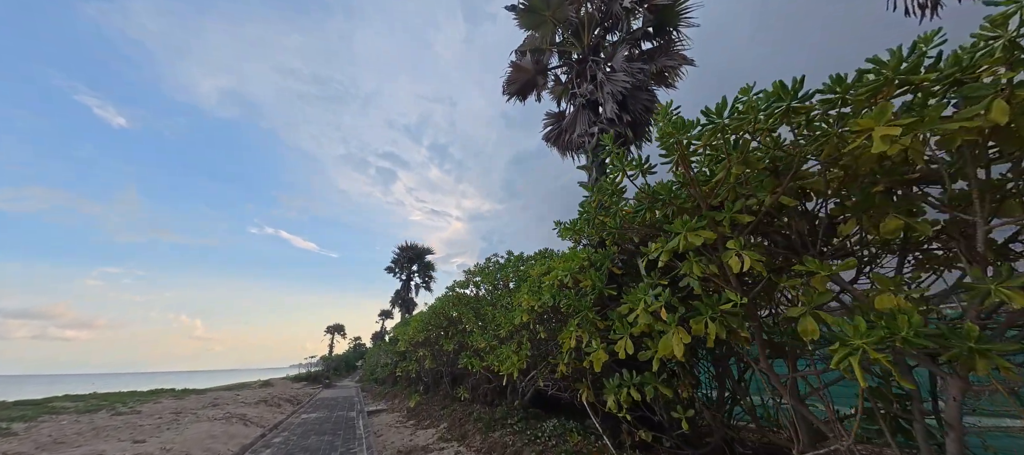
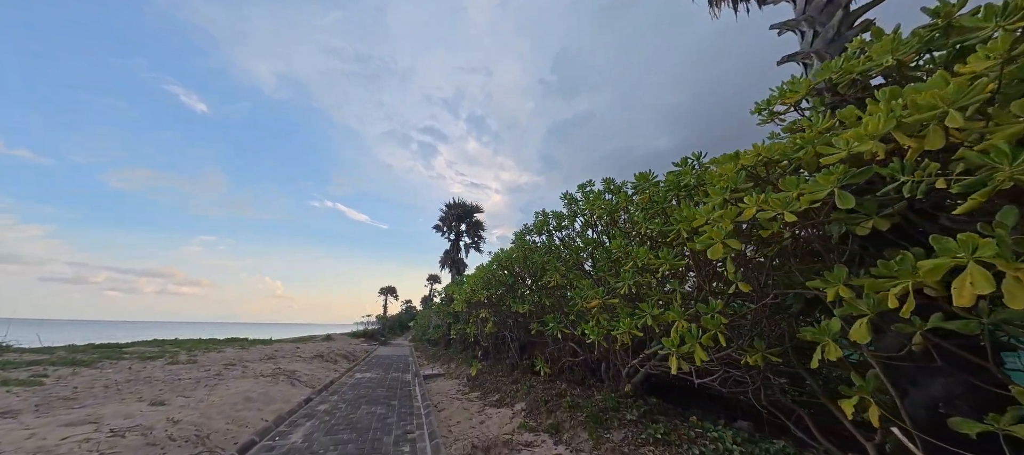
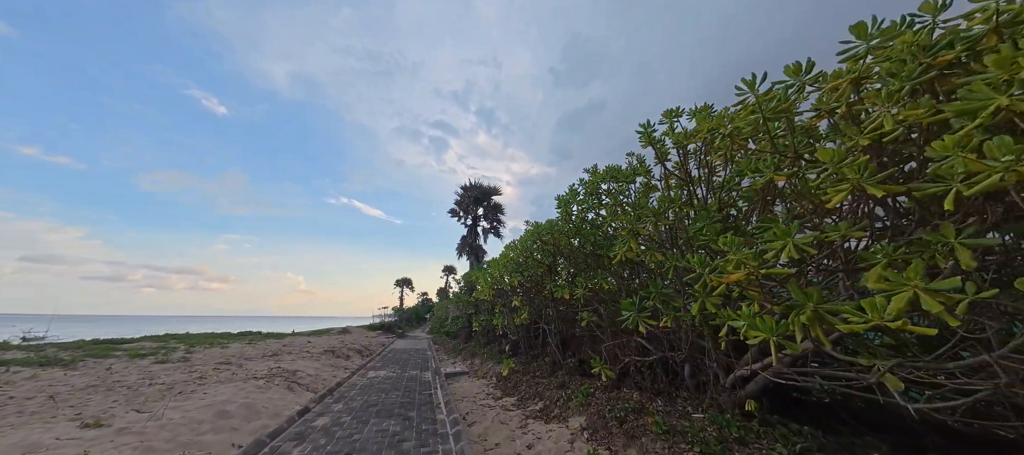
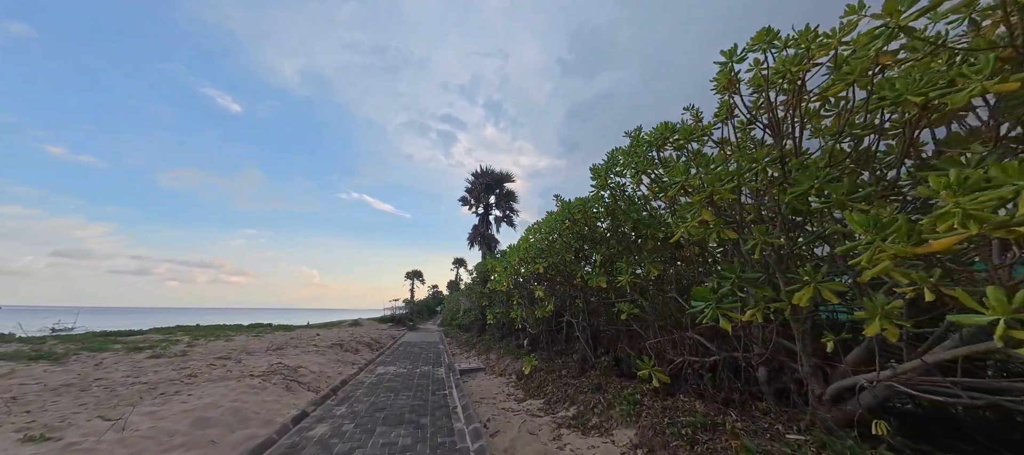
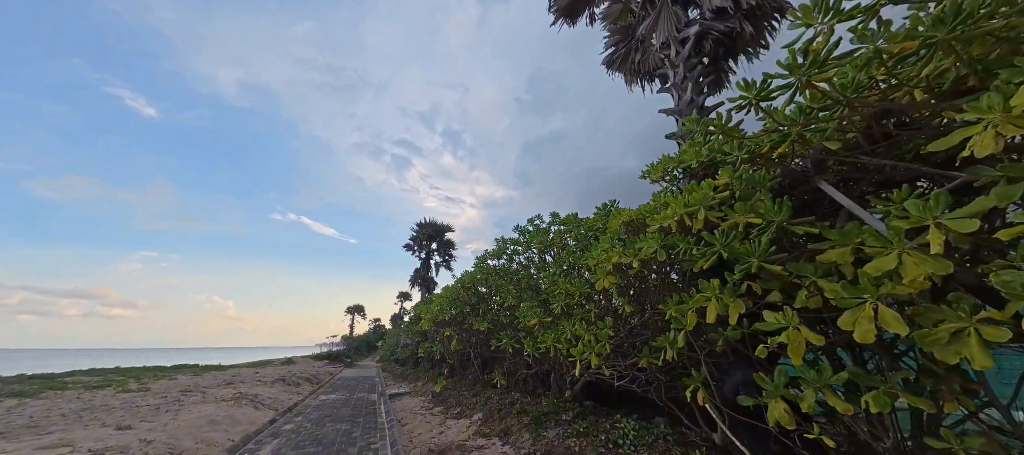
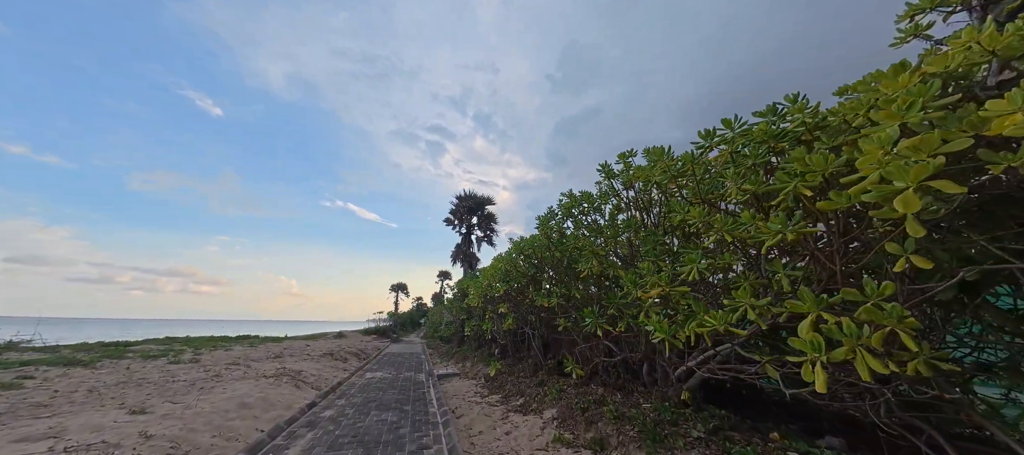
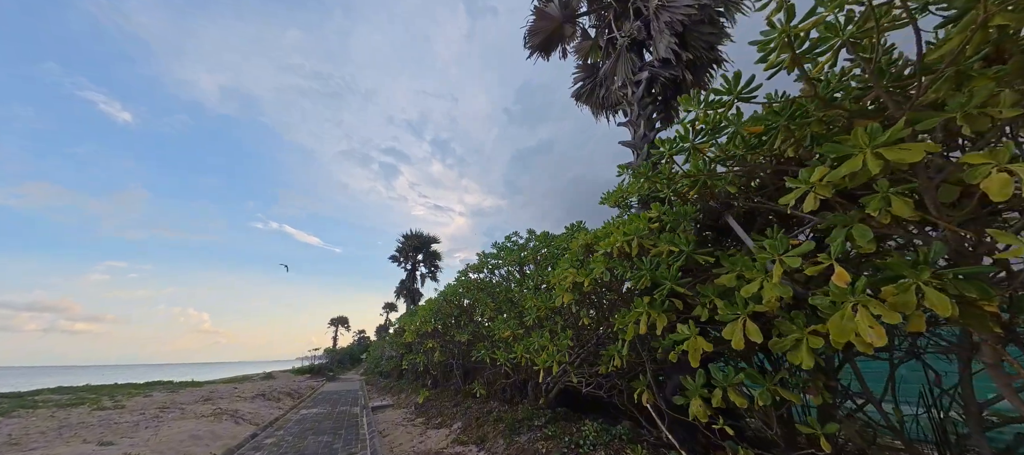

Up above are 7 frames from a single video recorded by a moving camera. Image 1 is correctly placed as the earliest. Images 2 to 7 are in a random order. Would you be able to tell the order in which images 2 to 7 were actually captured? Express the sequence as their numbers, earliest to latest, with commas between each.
7, 5, 2, 6, 3, 4
